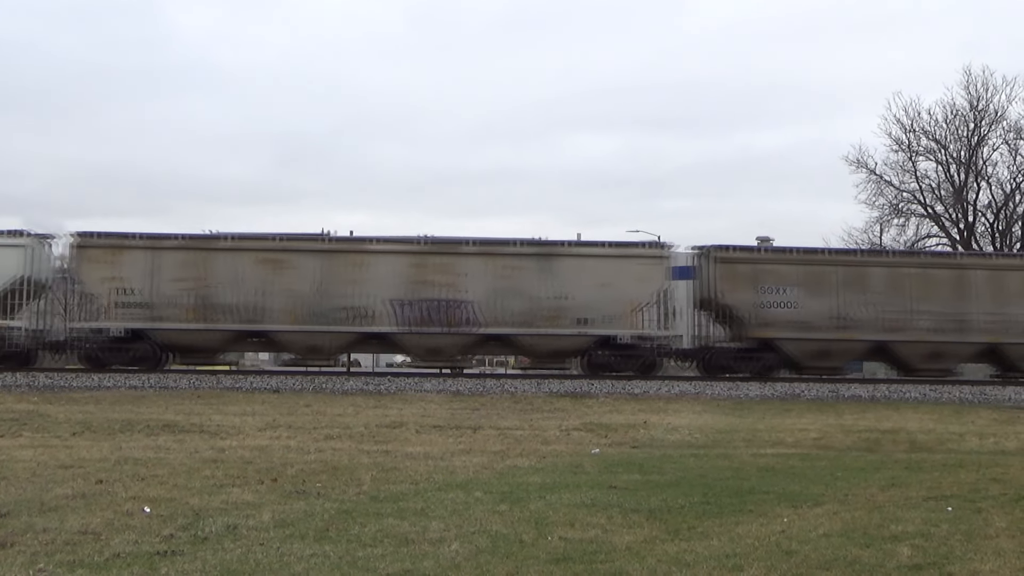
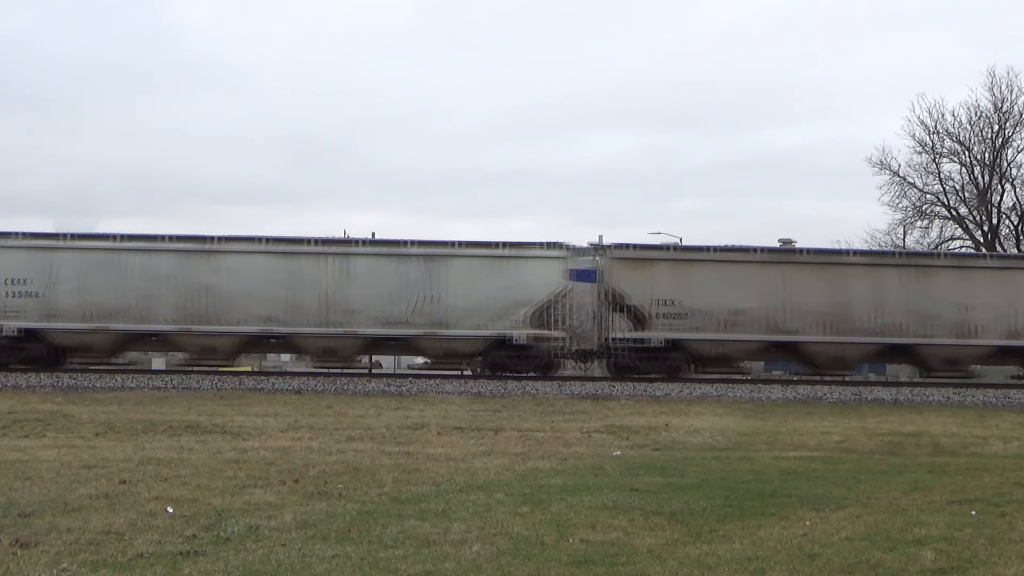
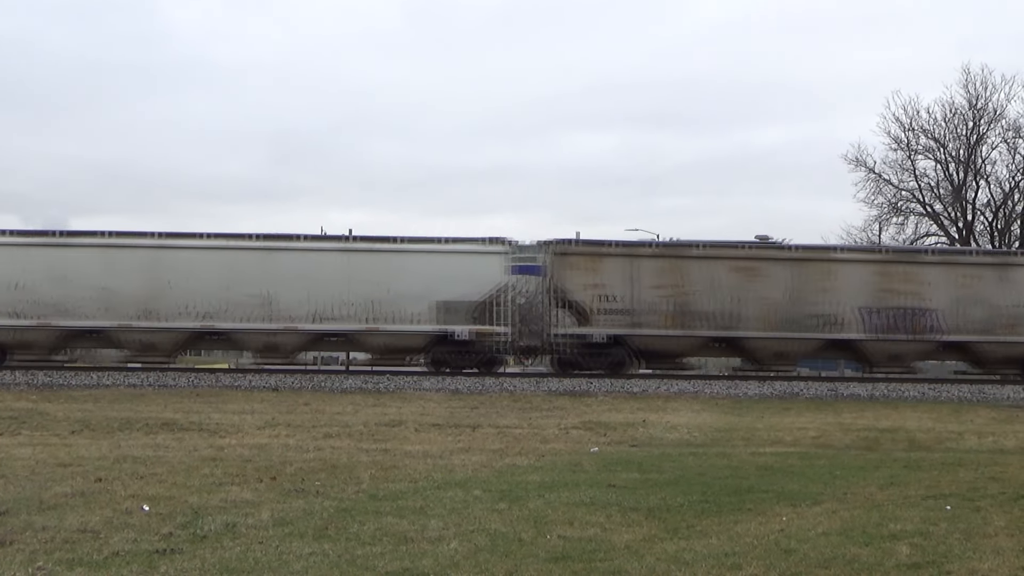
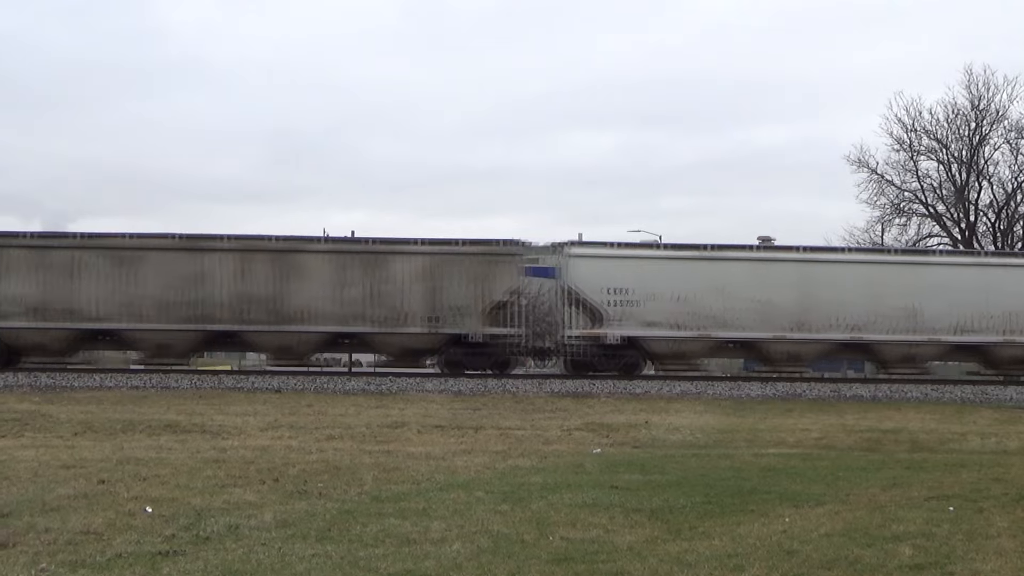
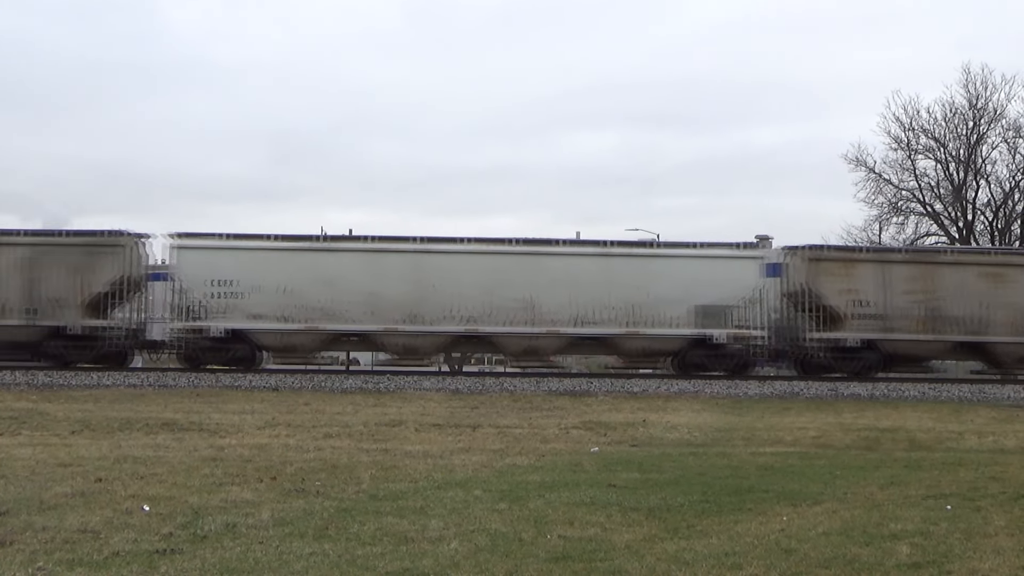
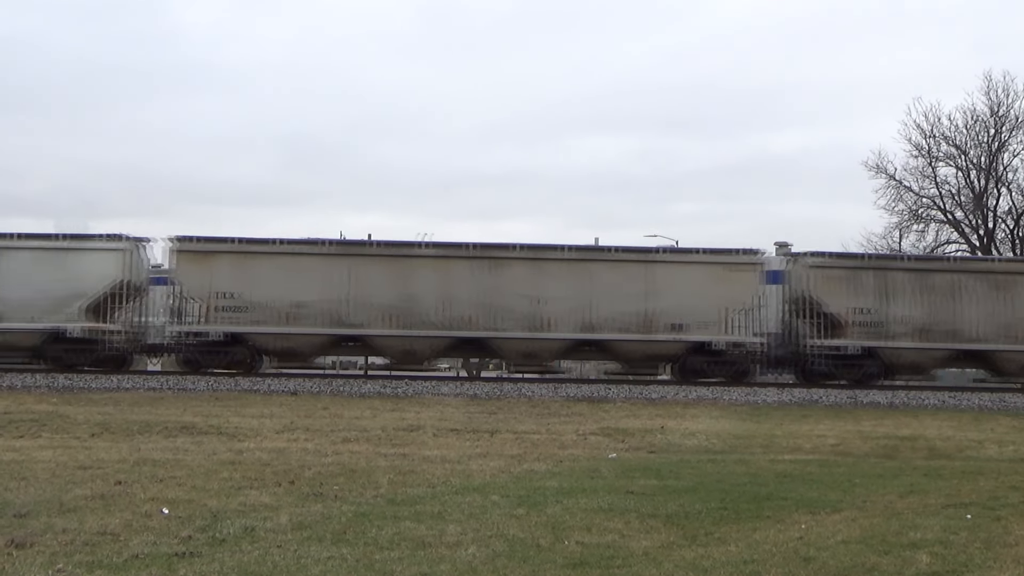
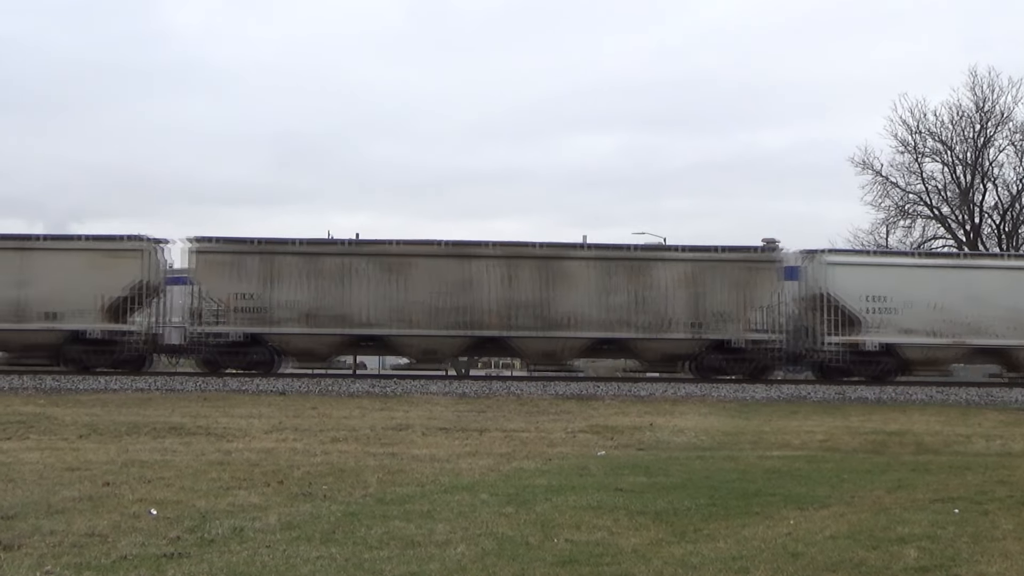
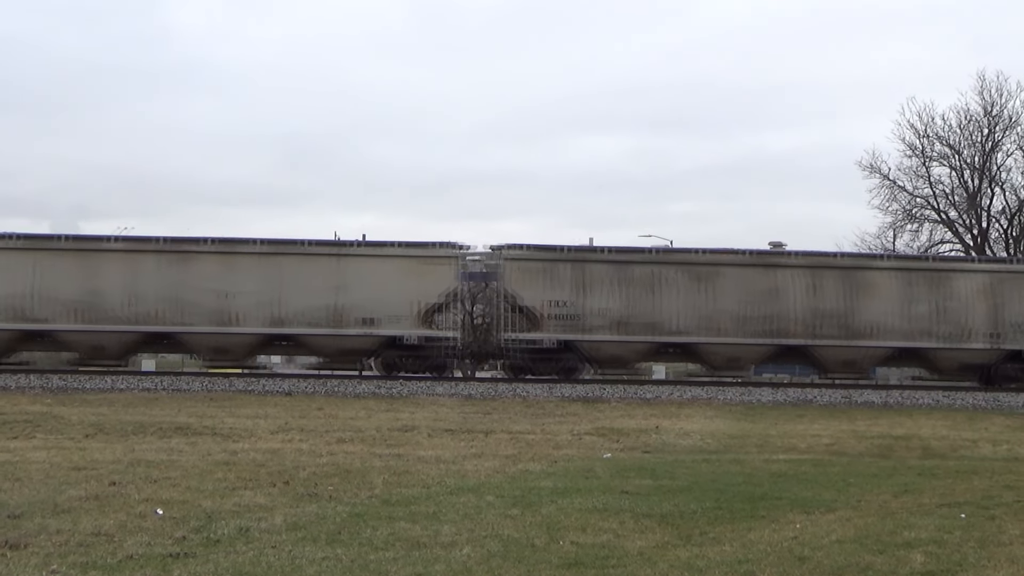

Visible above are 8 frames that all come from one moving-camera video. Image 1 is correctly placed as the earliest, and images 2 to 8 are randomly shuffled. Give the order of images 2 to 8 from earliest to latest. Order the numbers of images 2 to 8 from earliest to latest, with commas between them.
3, 5, 4, 7, 8, 6, 2
